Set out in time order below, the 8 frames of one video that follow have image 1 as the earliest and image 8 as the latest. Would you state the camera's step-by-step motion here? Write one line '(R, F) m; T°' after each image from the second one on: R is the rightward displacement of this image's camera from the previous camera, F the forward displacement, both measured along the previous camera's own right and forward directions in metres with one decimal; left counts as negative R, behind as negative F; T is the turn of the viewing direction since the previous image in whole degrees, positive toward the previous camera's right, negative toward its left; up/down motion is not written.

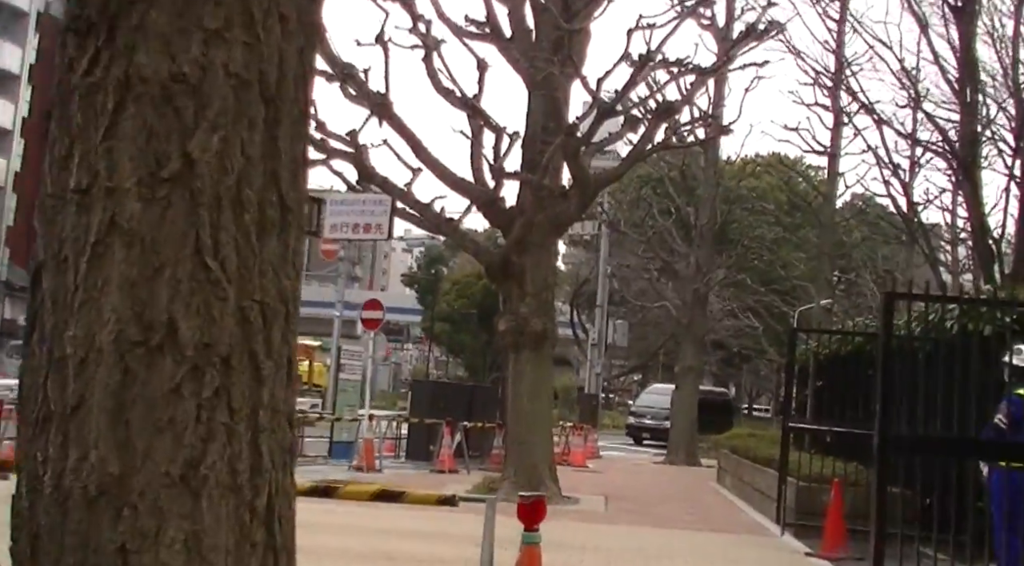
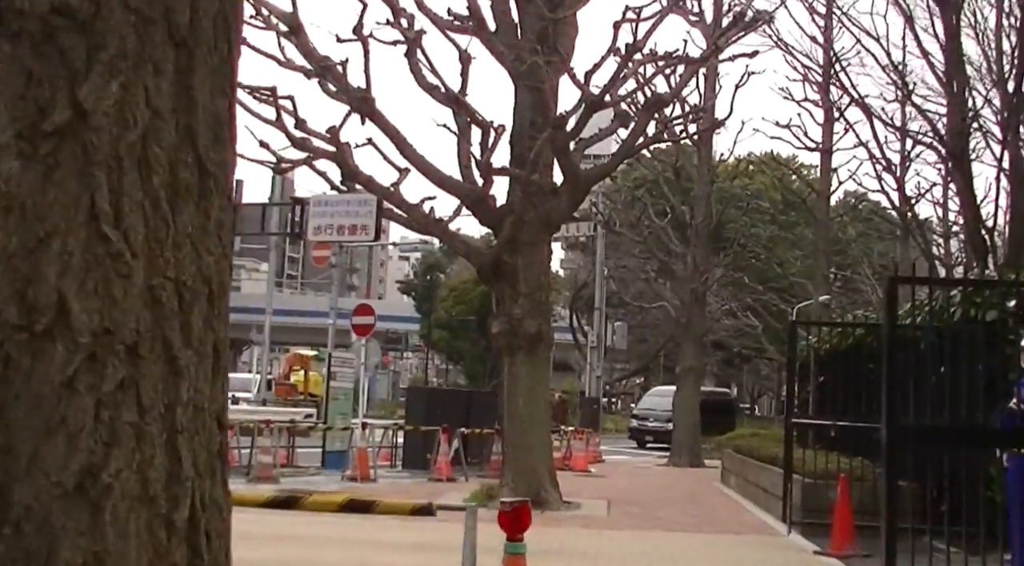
(+0.1, +0.4) m; 0°
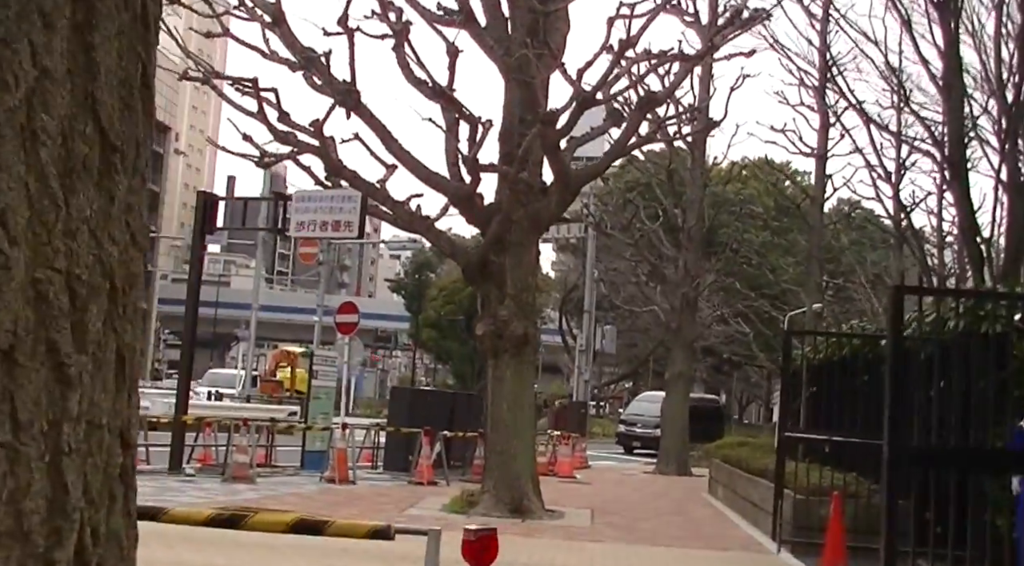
(+0.1, +0.4) m; 0°
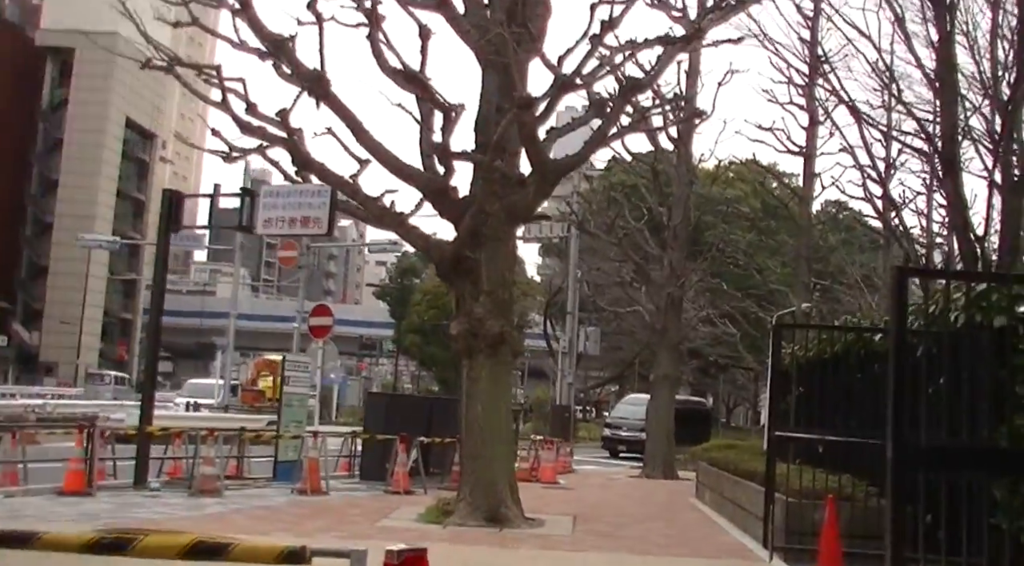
(+0.1, +0.6) m; +1°
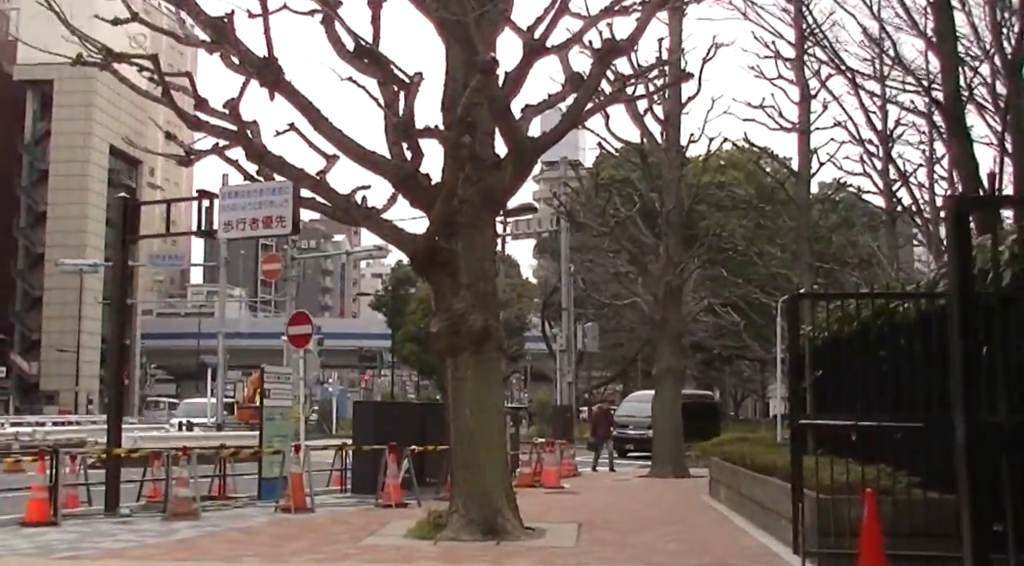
(+0.1, +1.1) m; 0°
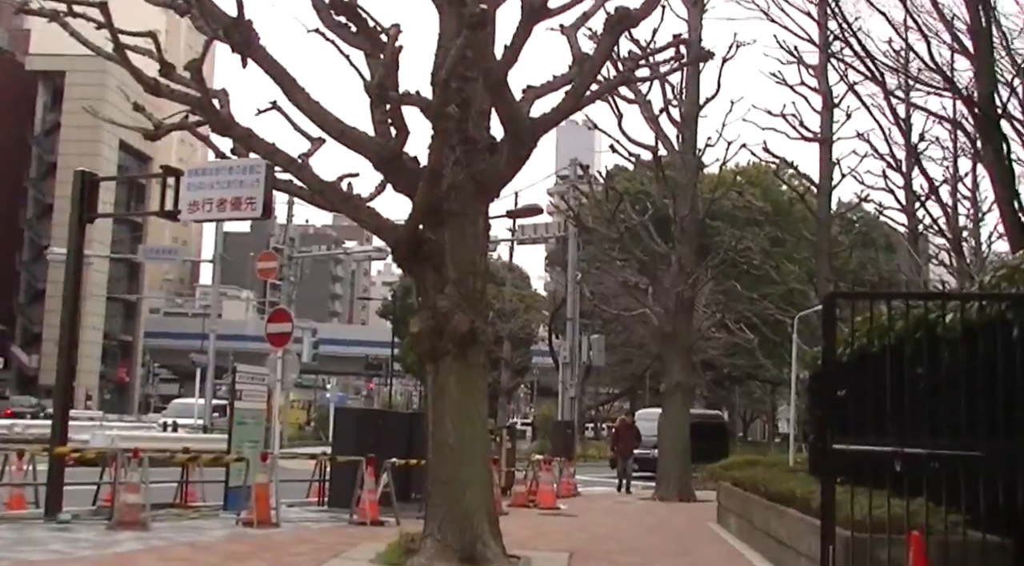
(+0.2, +1.4) m; -1°
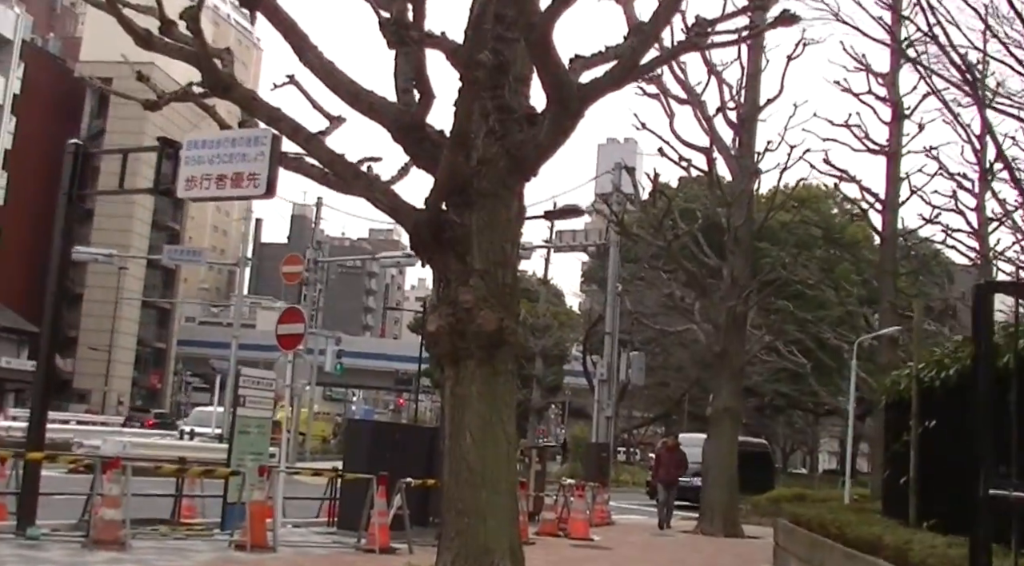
(0.0, +1.6) m; -2°
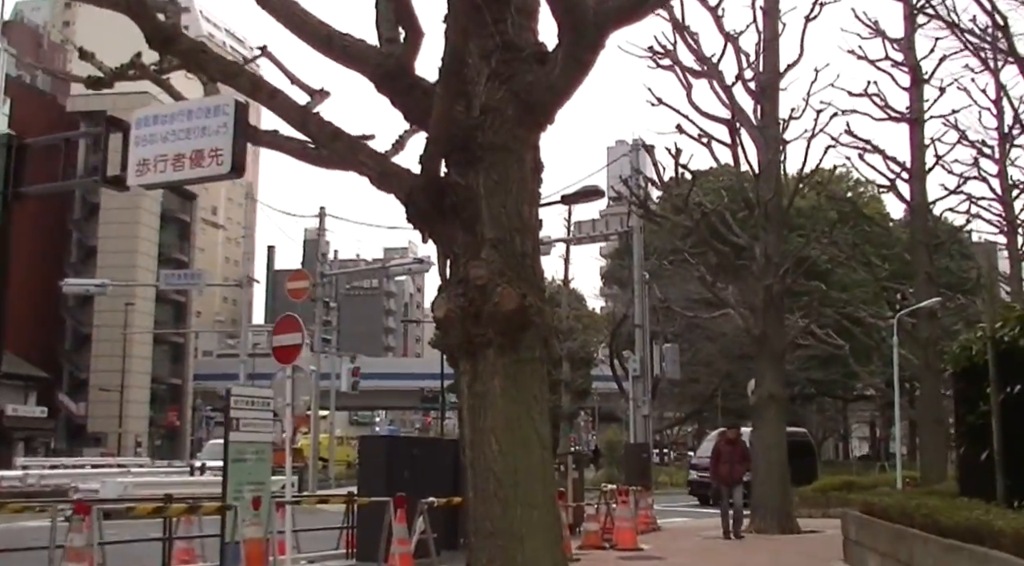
(0.0, +1.6) m; -1°
